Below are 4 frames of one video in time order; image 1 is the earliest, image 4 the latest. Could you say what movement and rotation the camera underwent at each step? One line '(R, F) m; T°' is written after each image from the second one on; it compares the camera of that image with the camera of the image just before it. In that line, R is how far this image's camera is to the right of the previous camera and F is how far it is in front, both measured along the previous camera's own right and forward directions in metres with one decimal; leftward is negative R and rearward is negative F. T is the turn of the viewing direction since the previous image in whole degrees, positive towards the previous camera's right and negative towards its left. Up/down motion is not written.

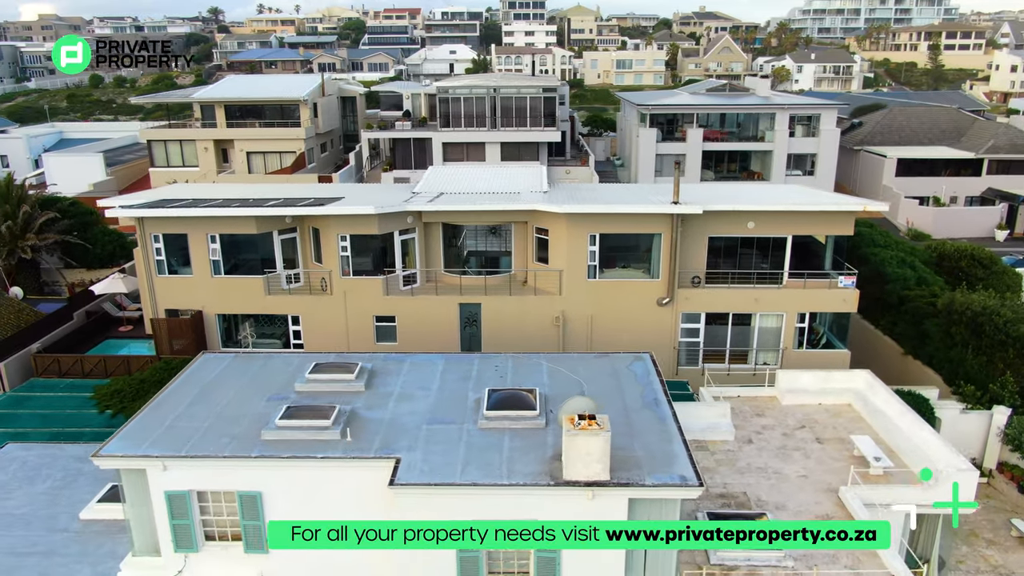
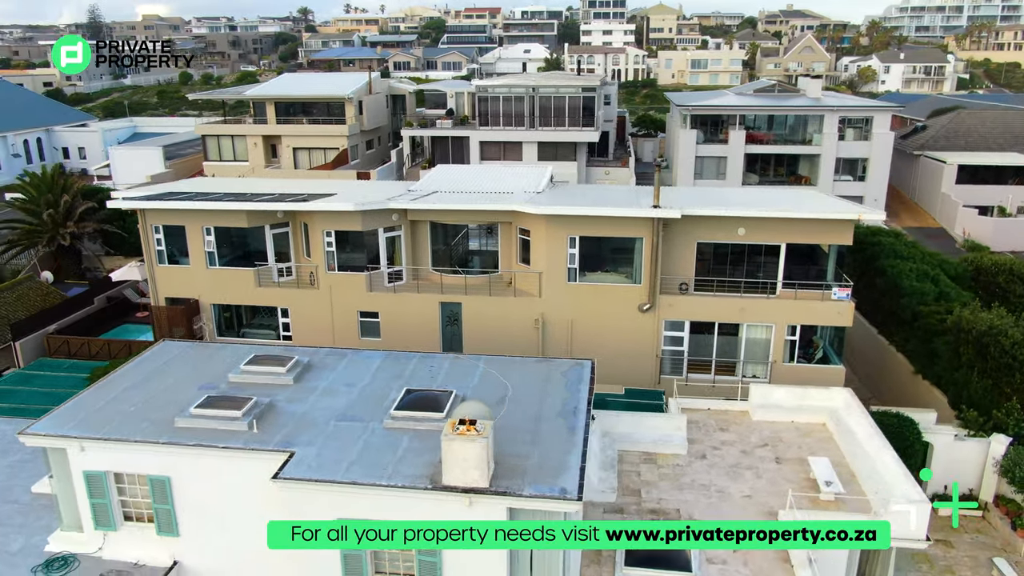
(+3.3, +0.4) m; -6°
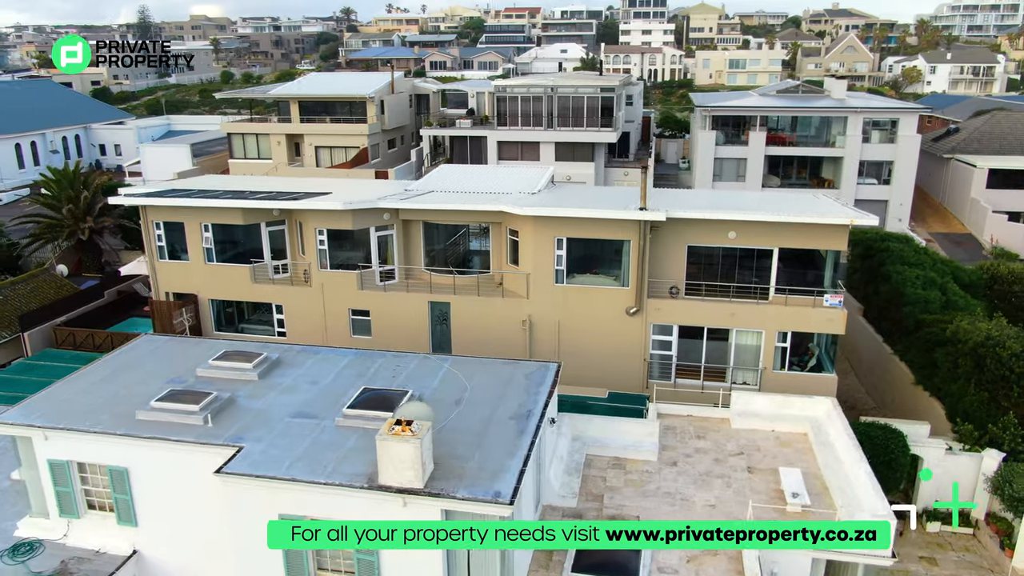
(+1.7, +0.1) m; -3°
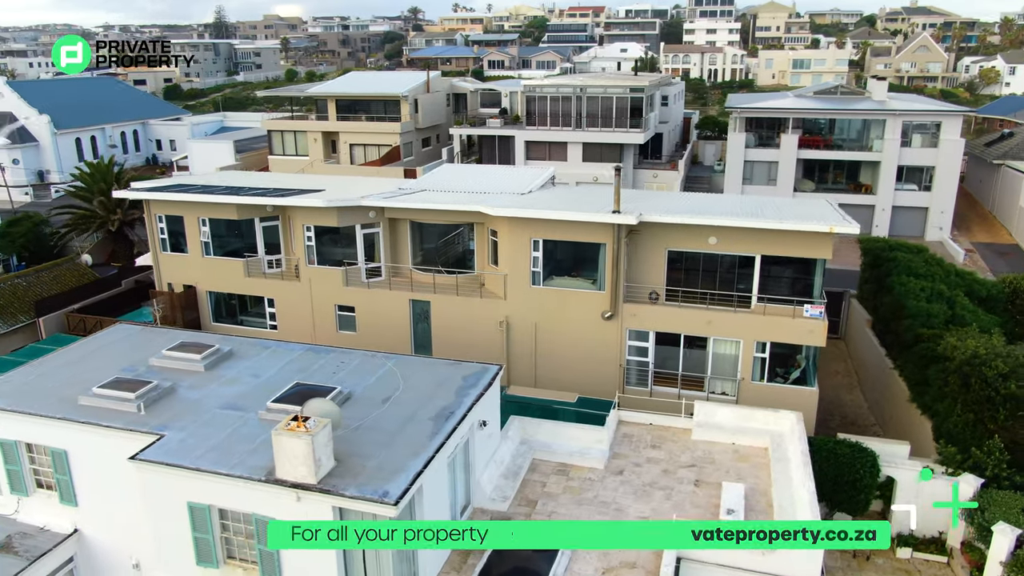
(+2.8, +0.2) m; -5°
